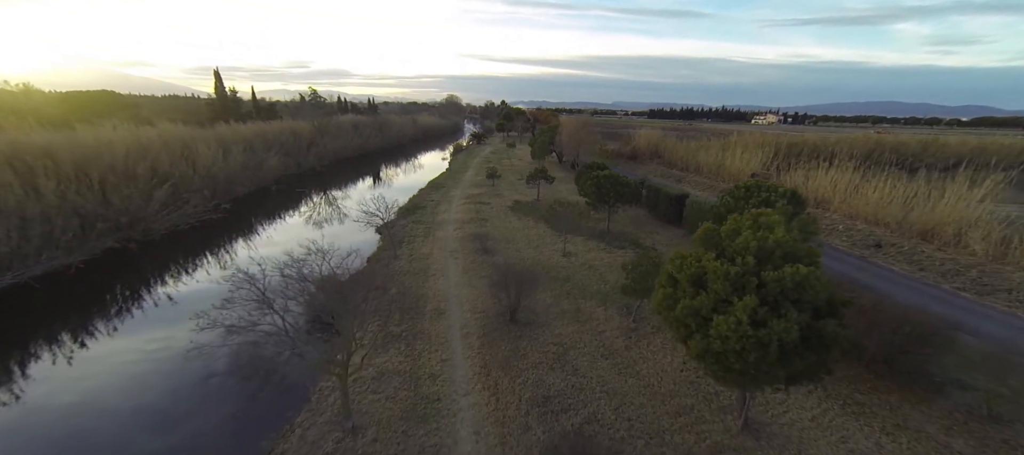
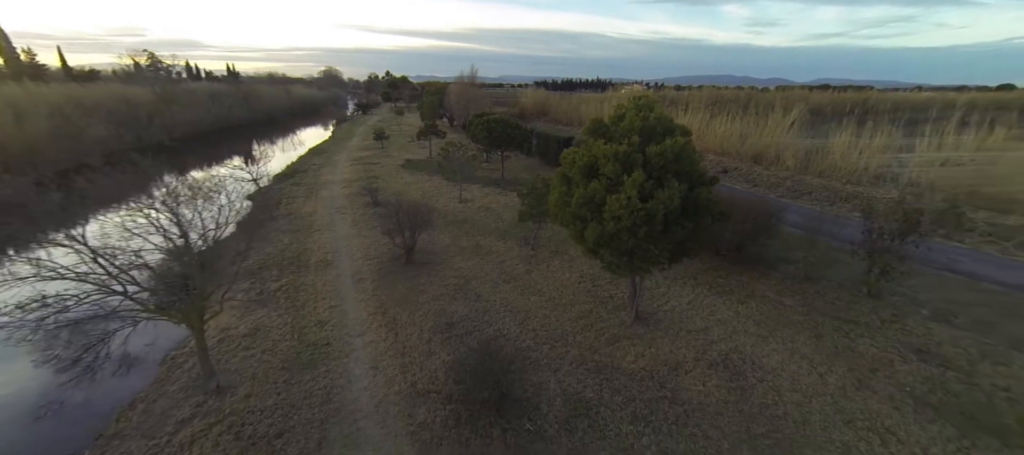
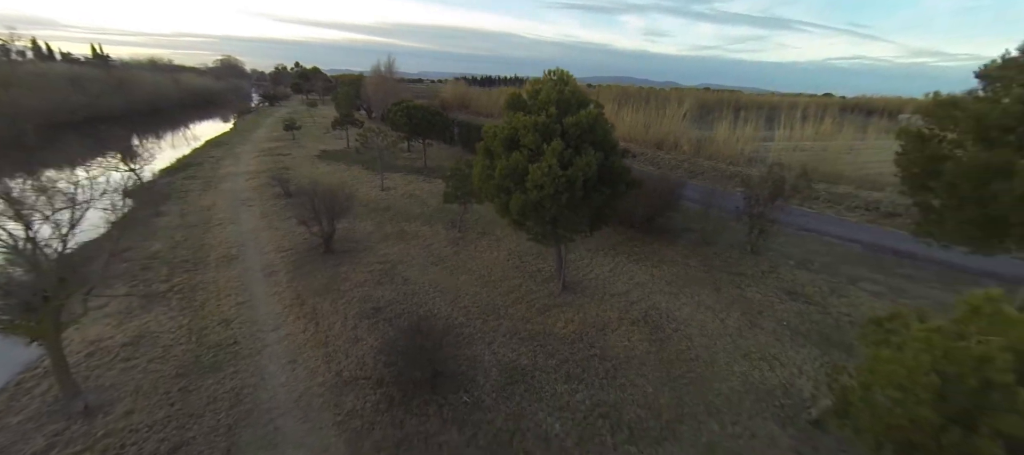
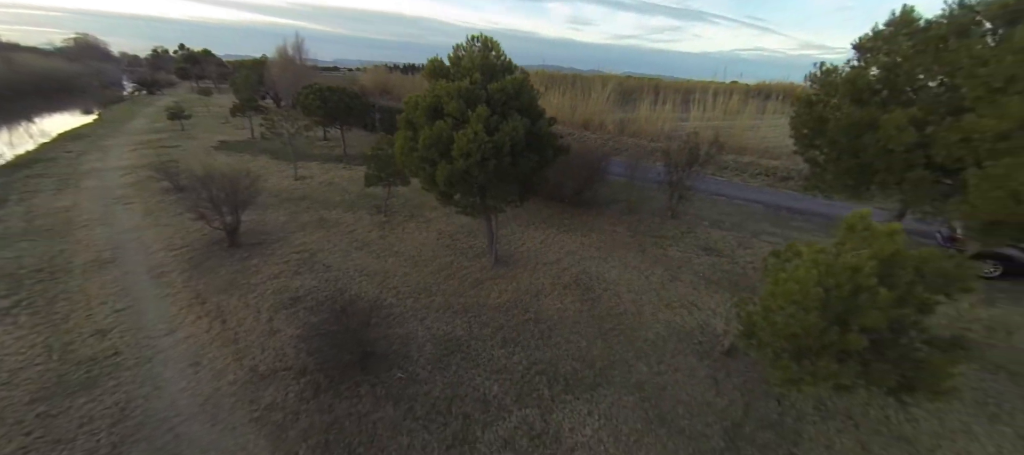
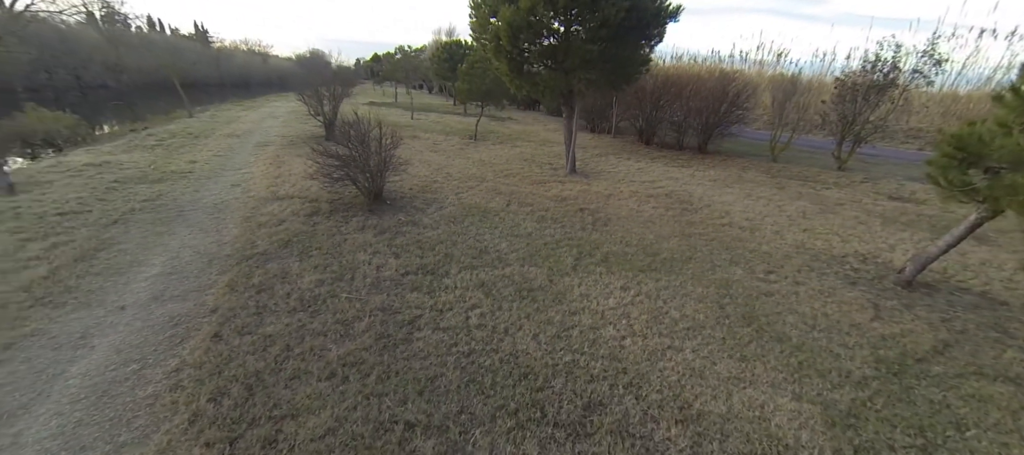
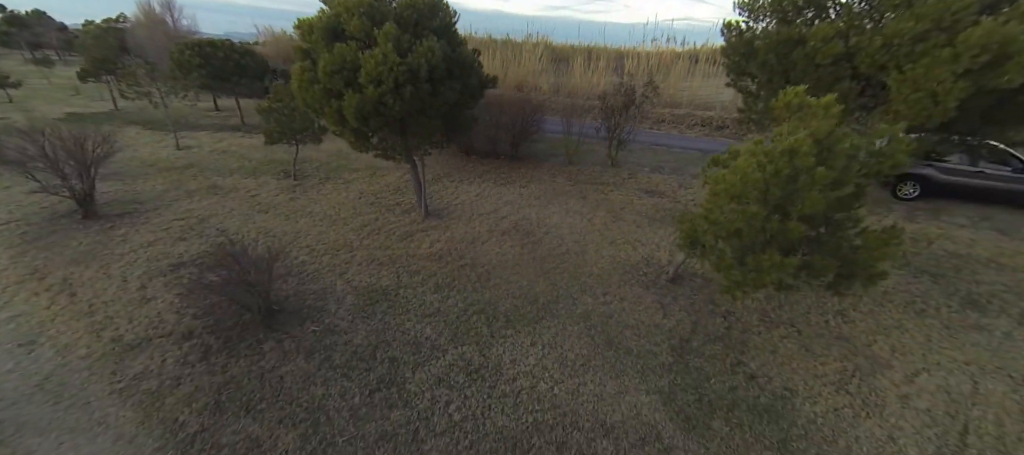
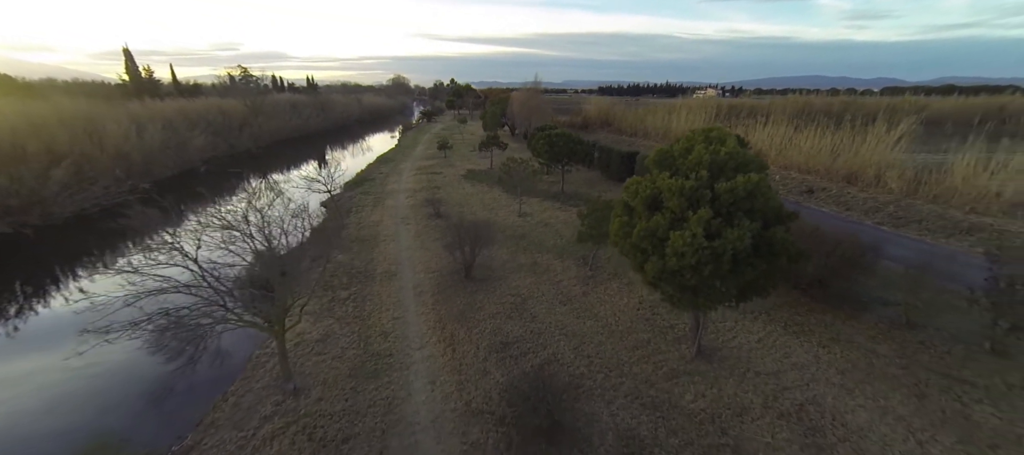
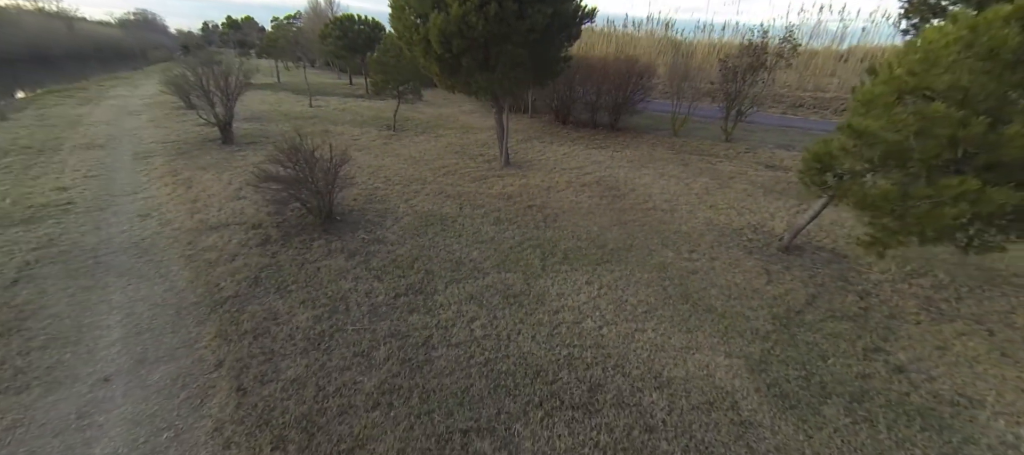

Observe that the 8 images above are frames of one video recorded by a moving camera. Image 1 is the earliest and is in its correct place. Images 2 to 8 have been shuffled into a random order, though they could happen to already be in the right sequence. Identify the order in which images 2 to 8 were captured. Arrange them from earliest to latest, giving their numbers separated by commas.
7, 2, 3, 4, 6, 8, 5
